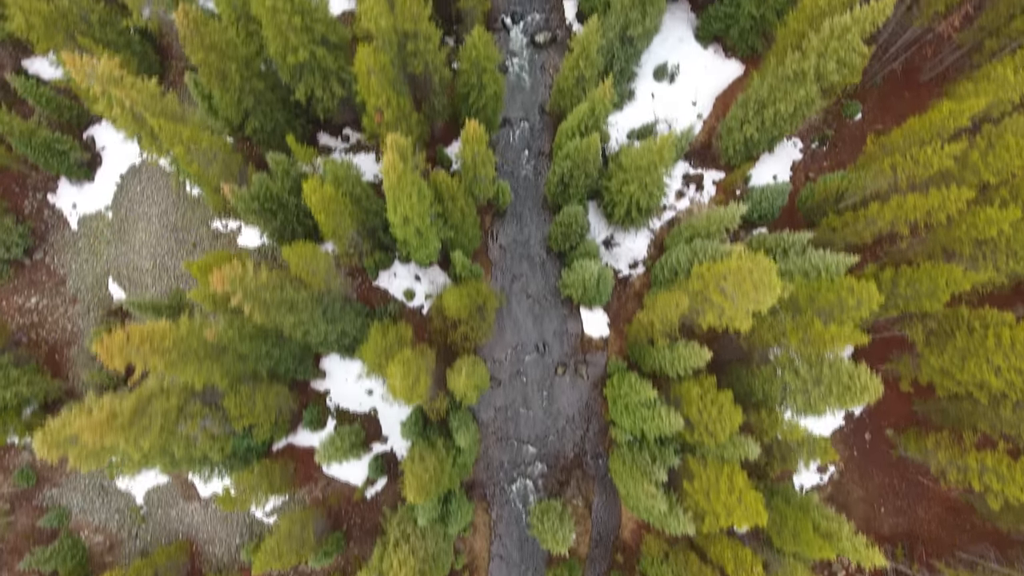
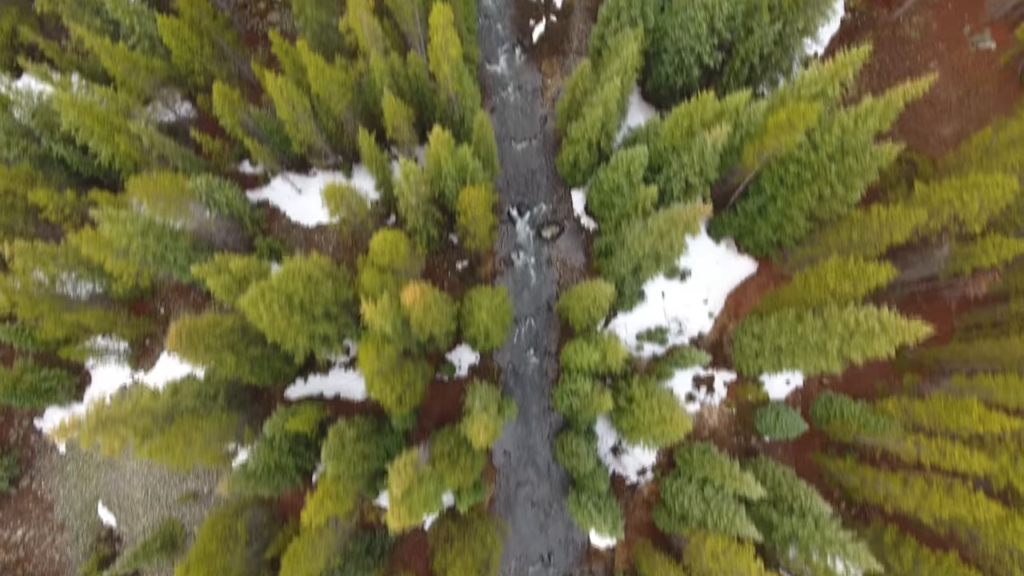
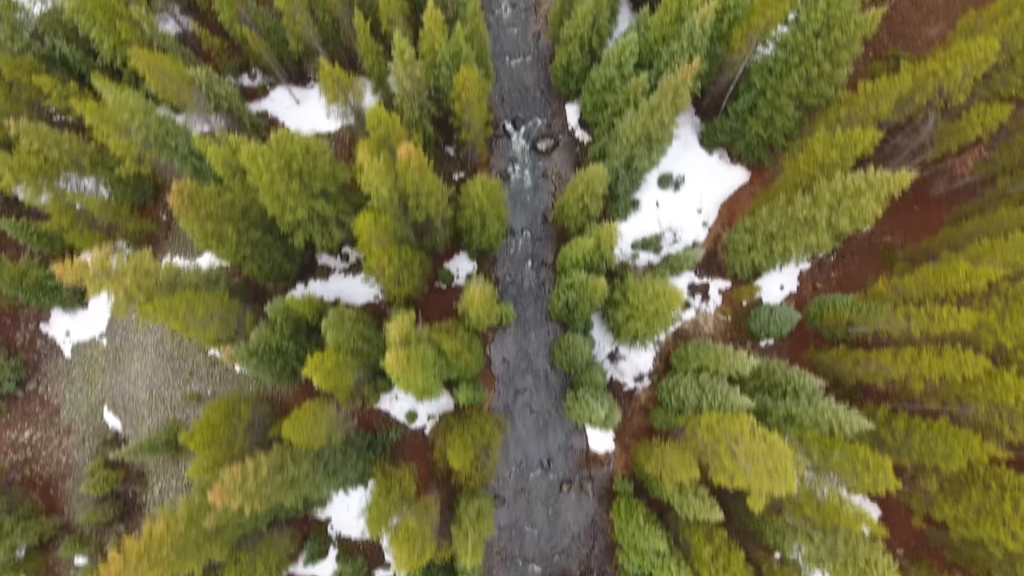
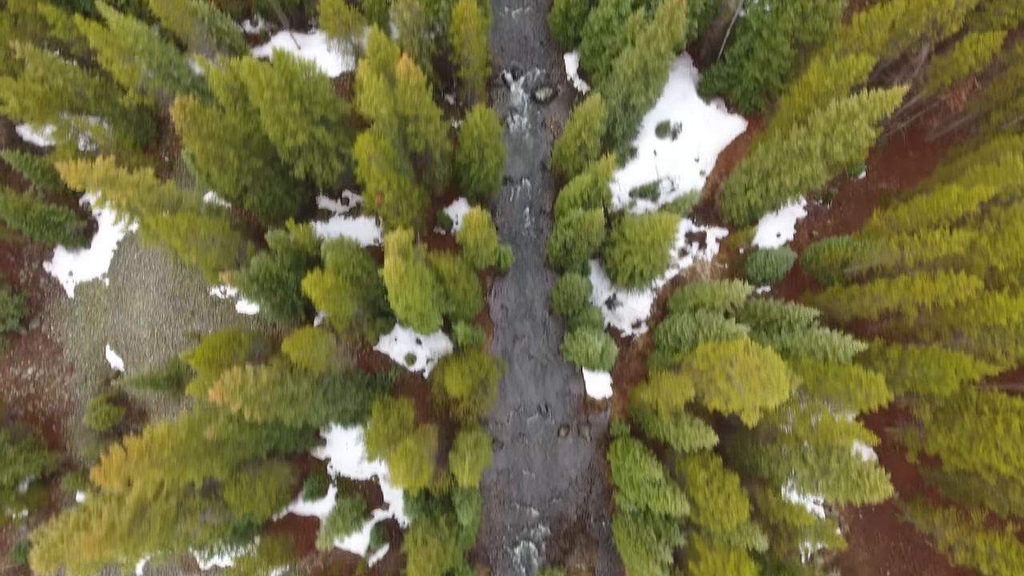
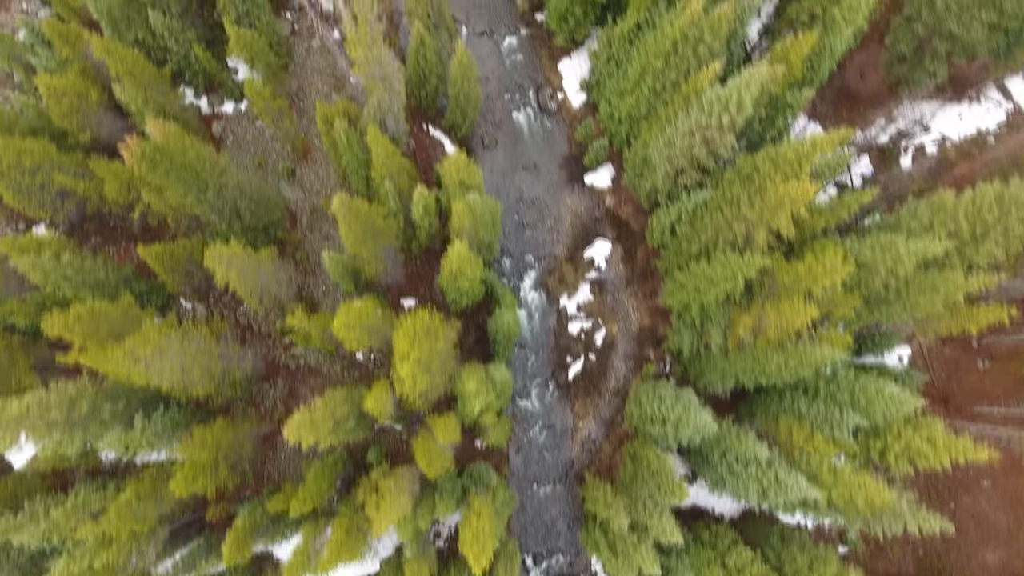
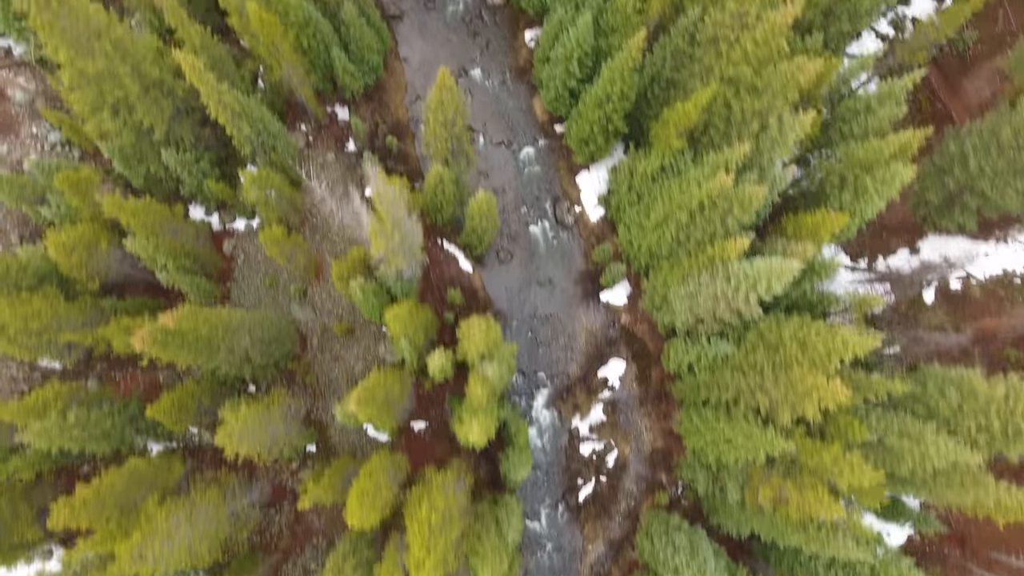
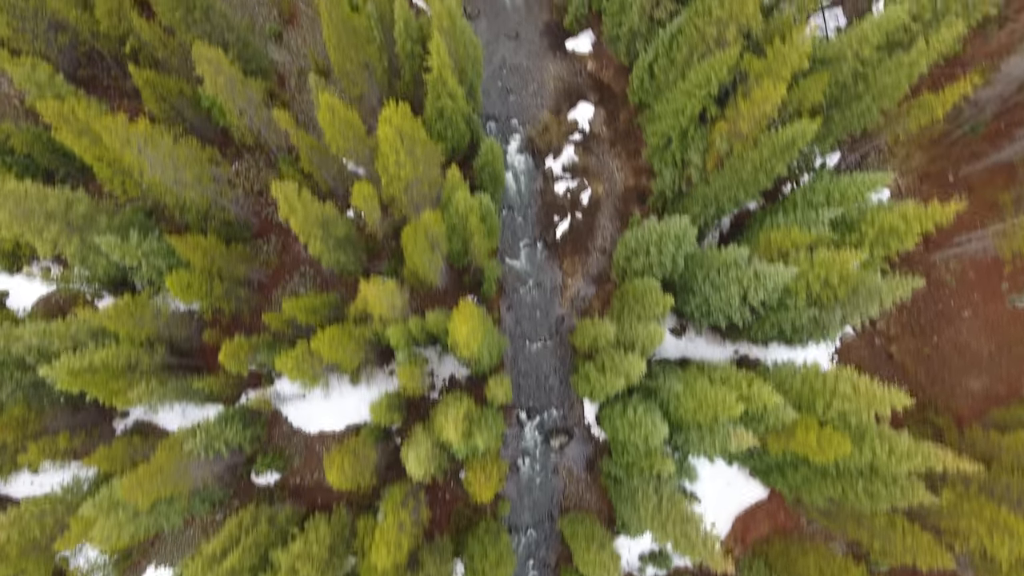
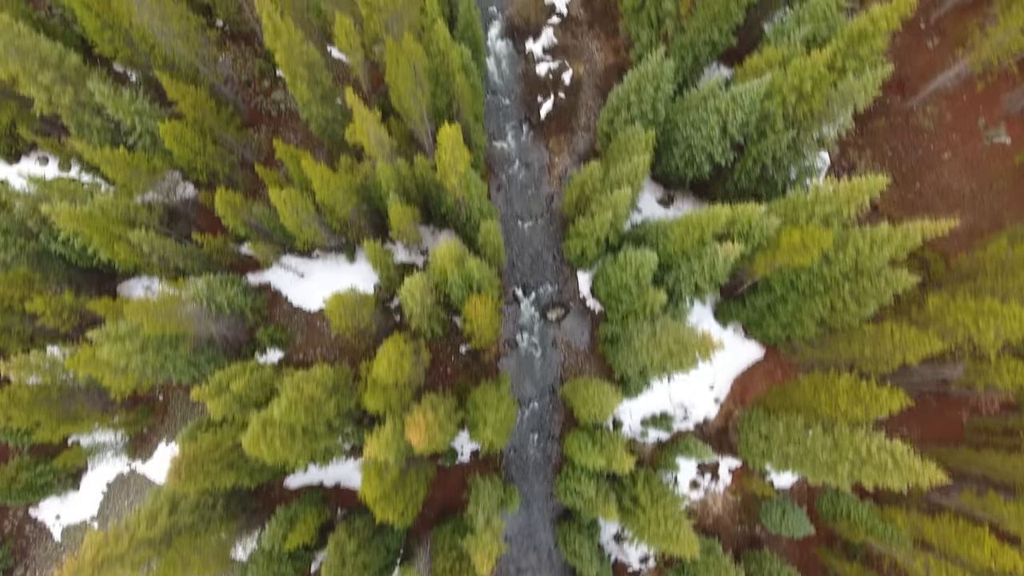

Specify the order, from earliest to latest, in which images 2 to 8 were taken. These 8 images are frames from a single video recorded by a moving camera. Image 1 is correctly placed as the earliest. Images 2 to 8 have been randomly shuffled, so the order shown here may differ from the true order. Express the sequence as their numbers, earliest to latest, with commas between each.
4, 3, 2, 8, 7, 5, 6
